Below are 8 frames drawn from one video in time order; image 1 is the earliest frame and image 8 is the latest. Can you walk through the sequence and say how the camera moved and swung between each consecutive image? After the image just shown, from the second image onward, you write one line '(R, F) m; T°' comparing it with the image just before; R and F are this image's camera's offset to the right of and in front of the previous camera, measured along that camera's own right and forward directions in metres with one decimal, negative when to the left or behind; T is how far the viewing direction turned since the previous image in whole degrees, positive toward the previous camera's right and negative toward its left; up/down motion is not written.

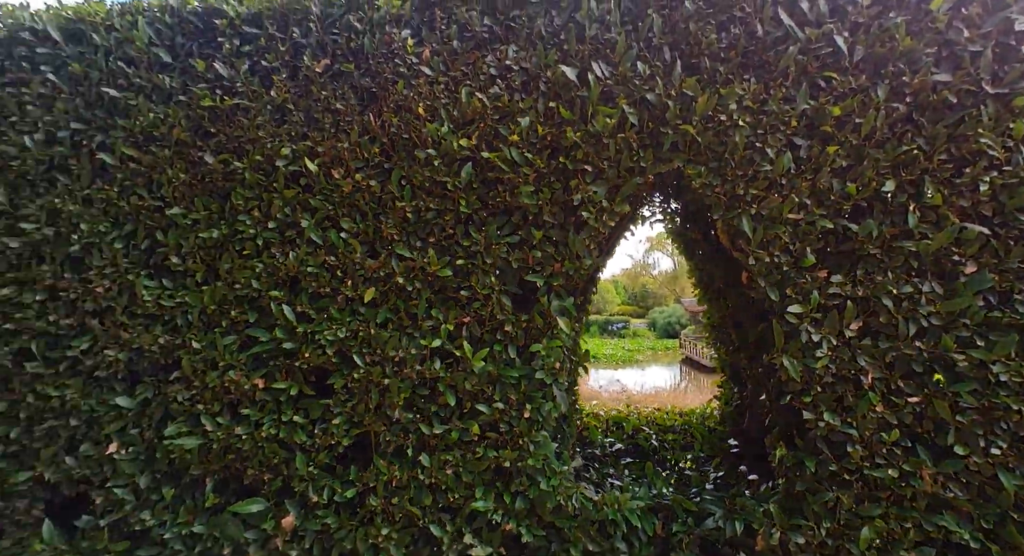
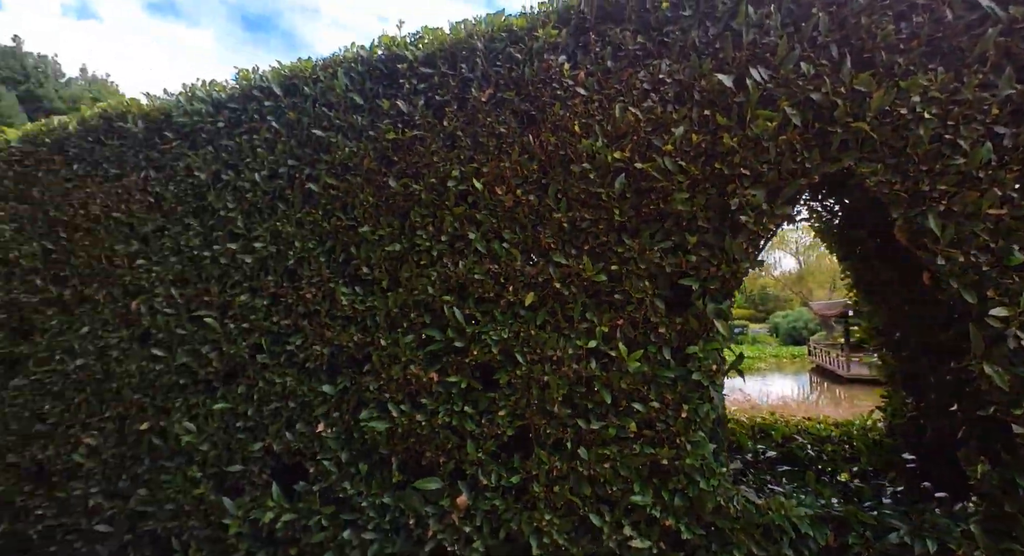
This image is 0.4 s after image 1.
(-0.1, -0.1) m; -13°
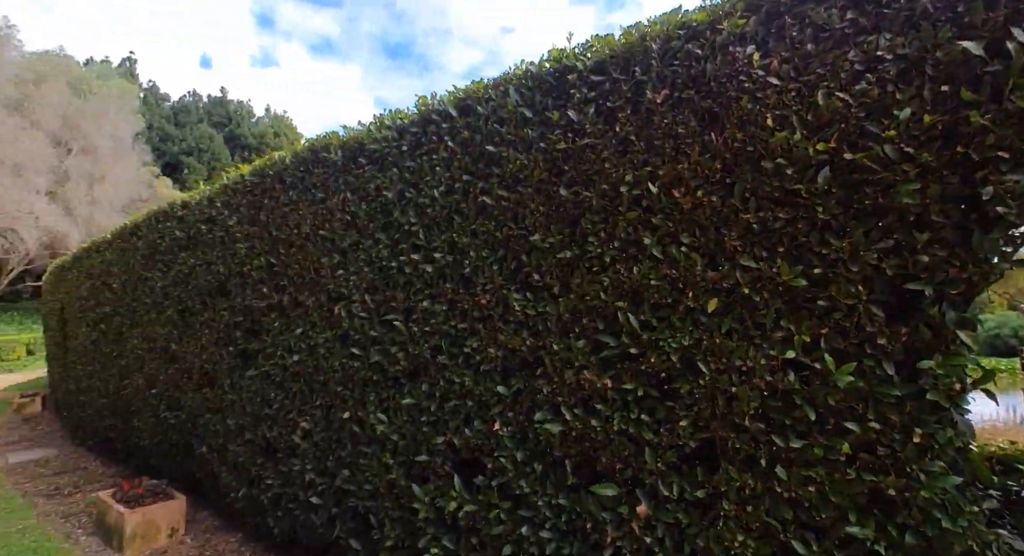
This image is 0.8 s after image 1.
(-0.1, 0.0) m; -15°
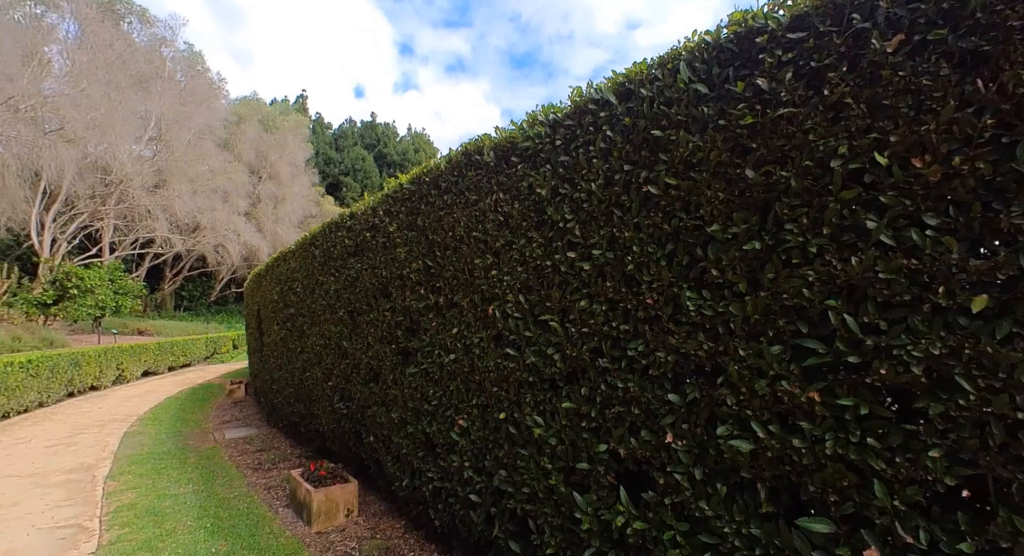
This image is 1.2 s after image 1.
(-0.1, +0.1) m; -15°
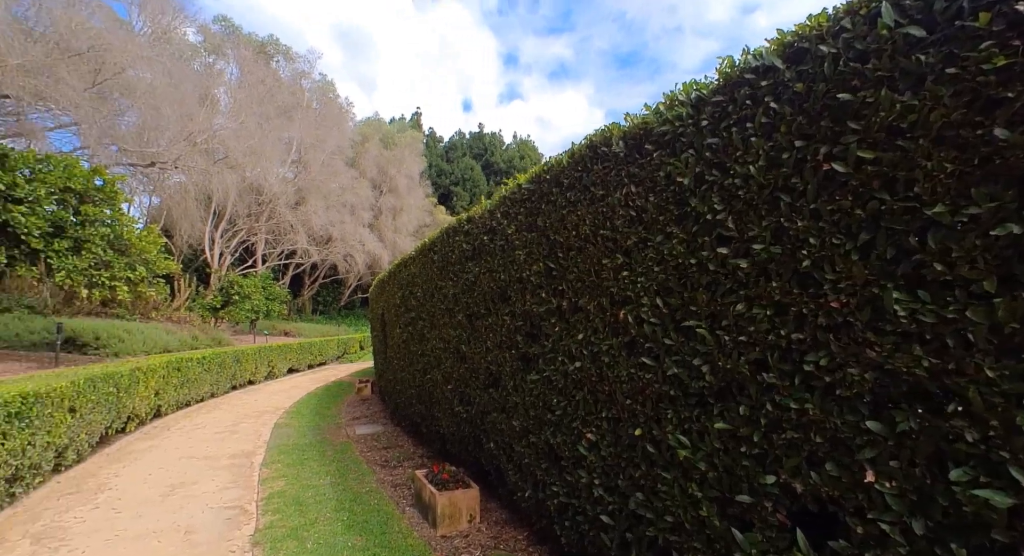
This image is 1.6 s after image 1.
(-0.1, +0.1) m; -12°
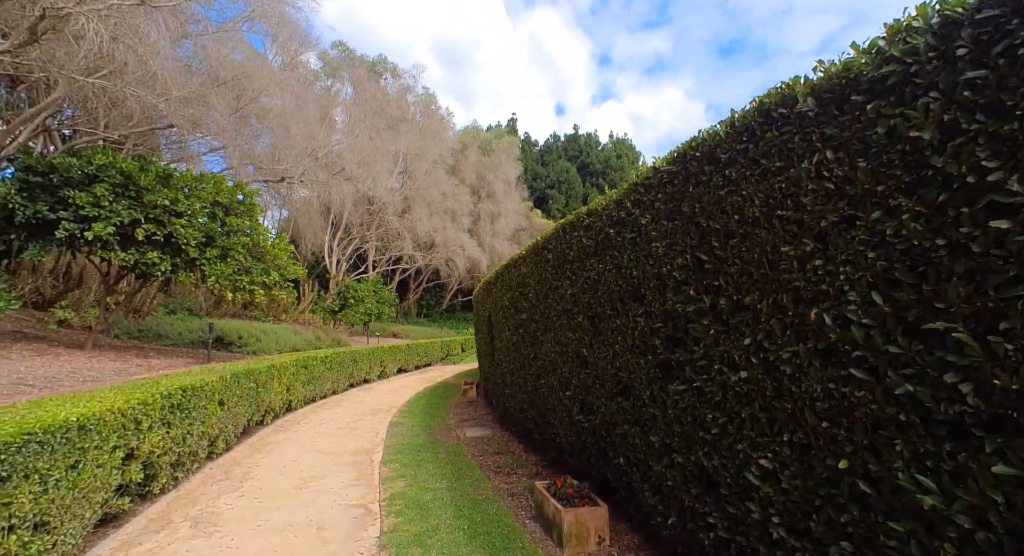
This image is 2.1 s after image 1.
(-0.2, +0.3) m; -11°
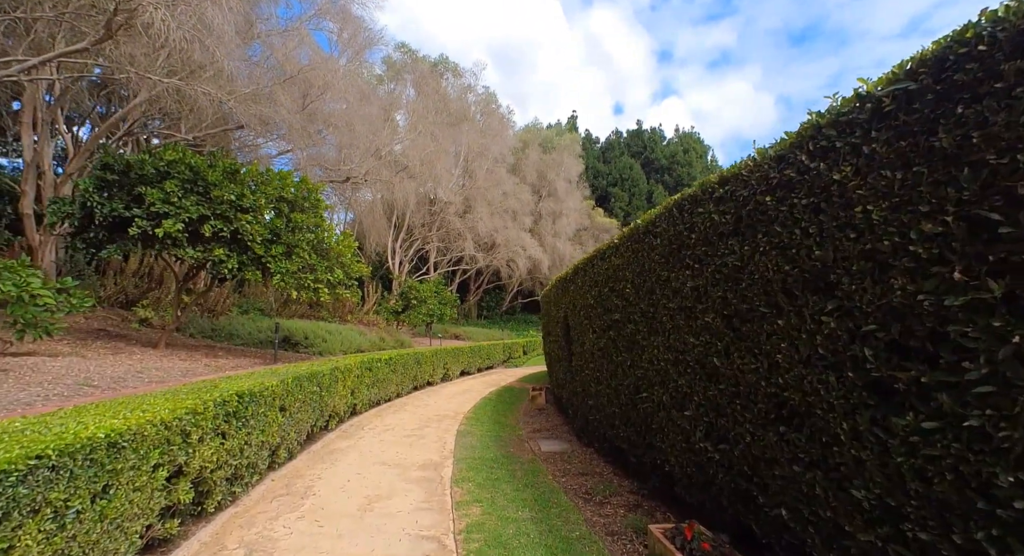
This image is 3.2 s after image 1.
(-0.3, +0.7) m; -7°
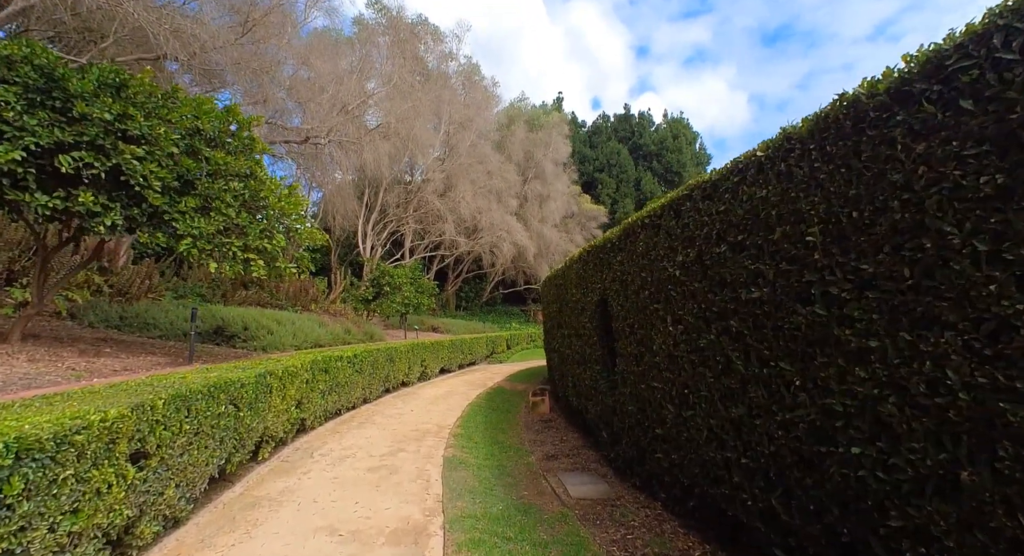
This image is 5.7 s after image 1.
(-0.4, +2.2) m; +3°
